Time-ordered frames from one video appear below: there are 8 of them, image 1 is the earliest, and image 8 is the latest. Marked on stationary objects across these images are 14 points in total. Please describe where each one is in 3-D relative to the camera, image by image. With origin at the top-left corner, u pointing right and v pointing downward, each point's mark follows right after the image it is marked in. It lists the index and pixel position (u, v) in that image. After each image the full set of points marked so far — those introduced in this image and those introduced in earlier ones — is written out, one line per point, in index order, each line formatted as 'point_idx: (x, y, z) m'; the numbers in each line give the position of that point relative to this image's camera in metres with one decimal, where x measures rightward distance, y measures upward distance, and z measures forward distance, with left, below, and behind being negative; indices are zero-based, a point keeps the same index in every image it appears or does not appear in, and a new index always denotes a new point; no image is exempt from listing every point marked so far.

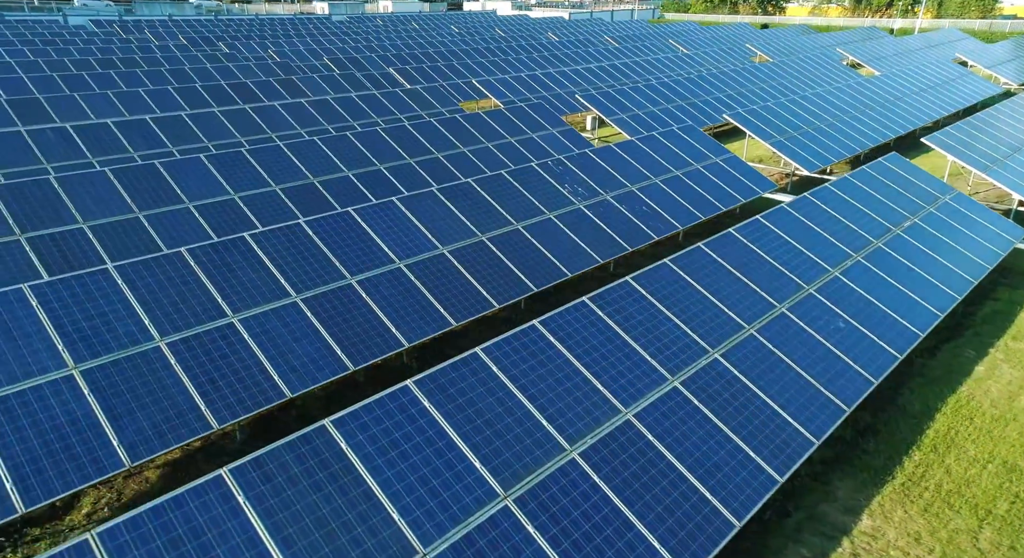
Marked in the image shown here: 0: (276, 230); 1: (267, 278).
0: (-4.5, +1.0, +12.1) m
1: (-4.2, 0.0, +11.0) m
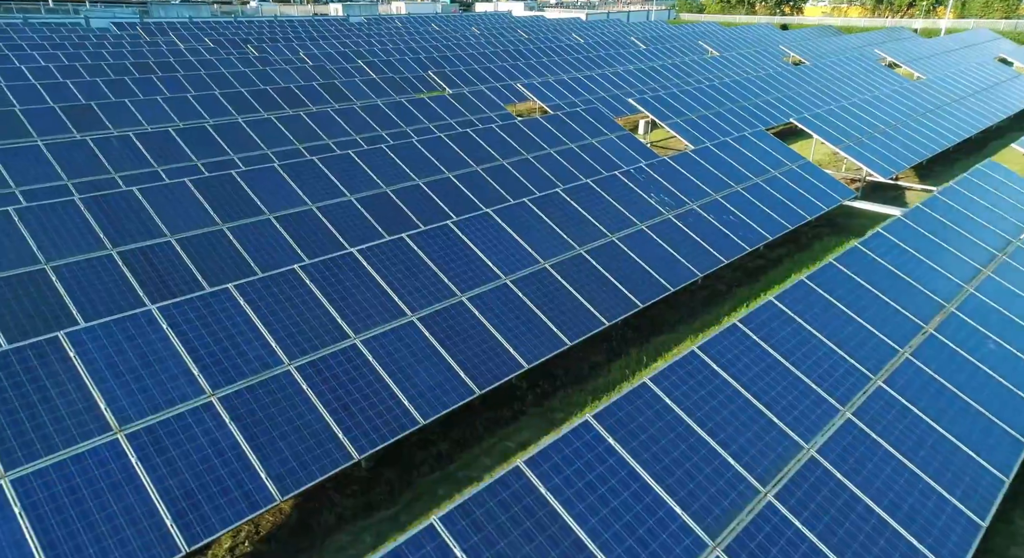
0: (-2.4, +0.6, +11.8) m
1: (-2.2, -0.3, +10.7) m
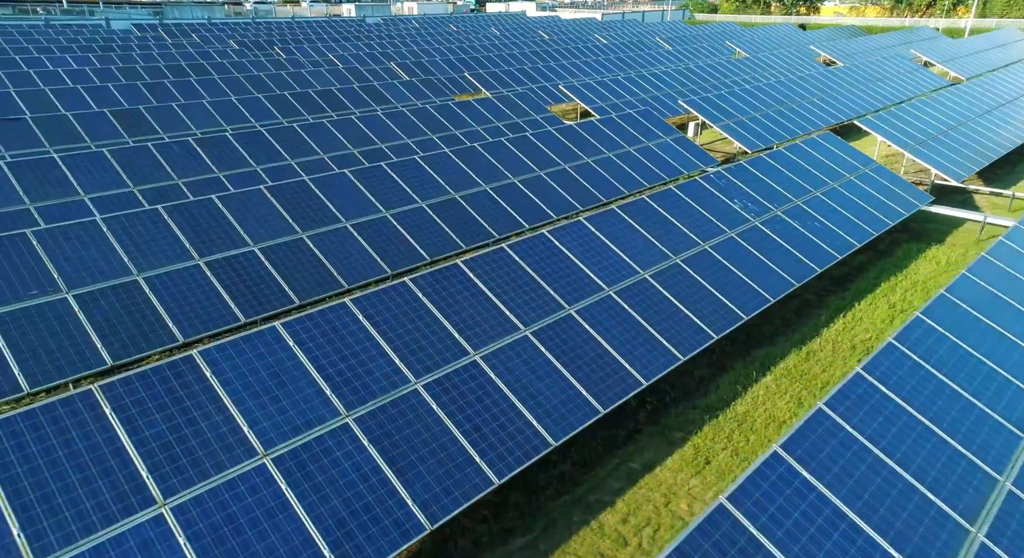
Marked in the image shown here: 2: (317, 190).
0: (-0.5, +0.4, +11.4) m
1: (-0.3, -0.5, +10.4) m
2: (-5.1, +2.3, +16.6) m
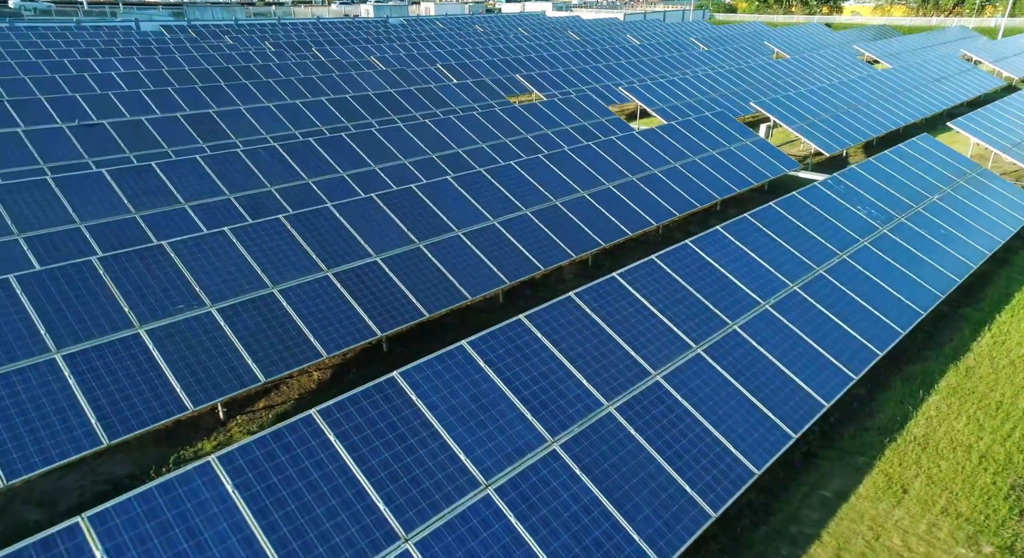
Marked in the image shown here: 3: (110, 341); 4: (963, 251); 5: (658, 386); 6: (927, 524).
0: (+2.2, +0.2, +11.0) m
1: (+2.3, -0.7, +10.0) m
2: (-2.3, +2.1, +16.3) m
3: (-6.4, -1.0, +10.1) m
4: (+10.7, +0.6, +15.1) m
5: (+2.0, -1.5, +8.9) m
6: (+5.4, -3.2, +8.4) m
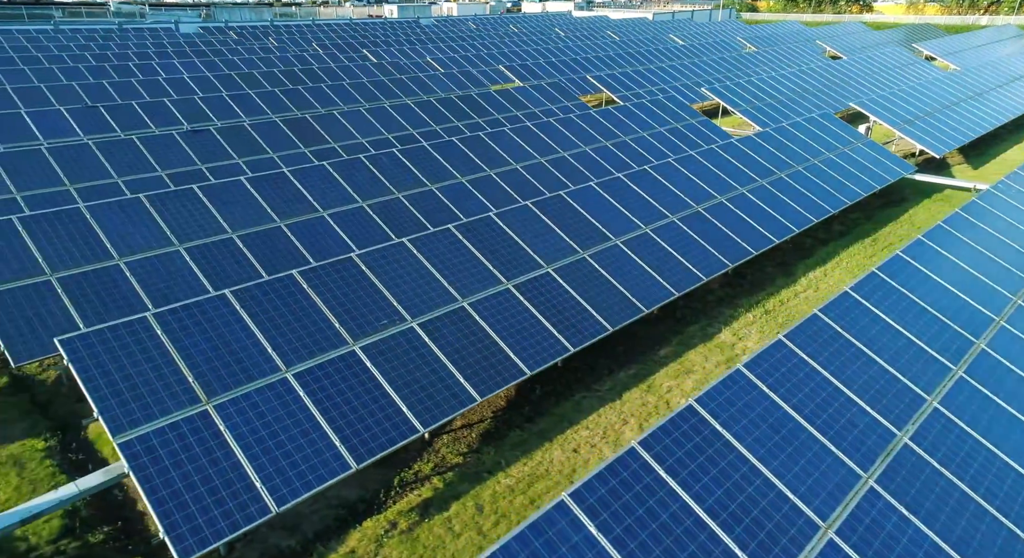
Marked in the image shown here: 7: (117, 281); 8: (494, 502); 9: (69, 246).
0: (+5.8, -0.1, +10.5) m
1: (+5.9, -1.0, +9.4) m
2: (+1.4, +1.8, +15.8) m
3: (-2.8, -1.2, +9.8) m
4: (+14.5, +0.3, +14.3) m
5: (+5.6, -1.8, +8.3) m
6: (+9.0, -3.5, +7.7) m
7: (-7.9, -0.1, +12.9) m
8: (-0.3, -3.2, +9.2) m
9: (-9.2, +0.7, +13.2) m
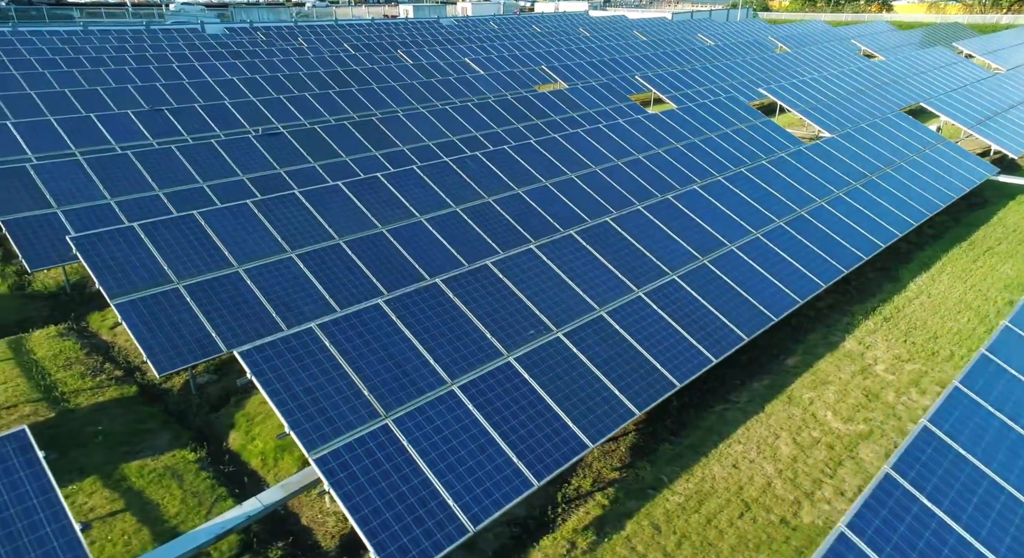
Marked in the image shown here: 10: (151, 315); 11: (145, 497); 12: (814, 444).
0: (+8.3, -0.3, +10.0) m
1: (+8.4, -1.2, +9.0) m
2: (+4.0, +1.7, +15.5) m
3: (-0.3, -1.4, +9.6) m
4: (+17.0, +0.1, +13.7) m
5: (+8.0, -1.9, +7.9) m
6: (+11.4, -3.7, +7.2) m
7: (-5.4, -0.3, +12.7) m
8: (+2.2, -3.4, +8.9) m
9: (-6.6, +0.5, +13.0) m
10: (-6.6, -0.7, +11.6) m
11: (-5.3, -3.2, +9.3) m
12: (+5.0, -2.7, +10.4) m
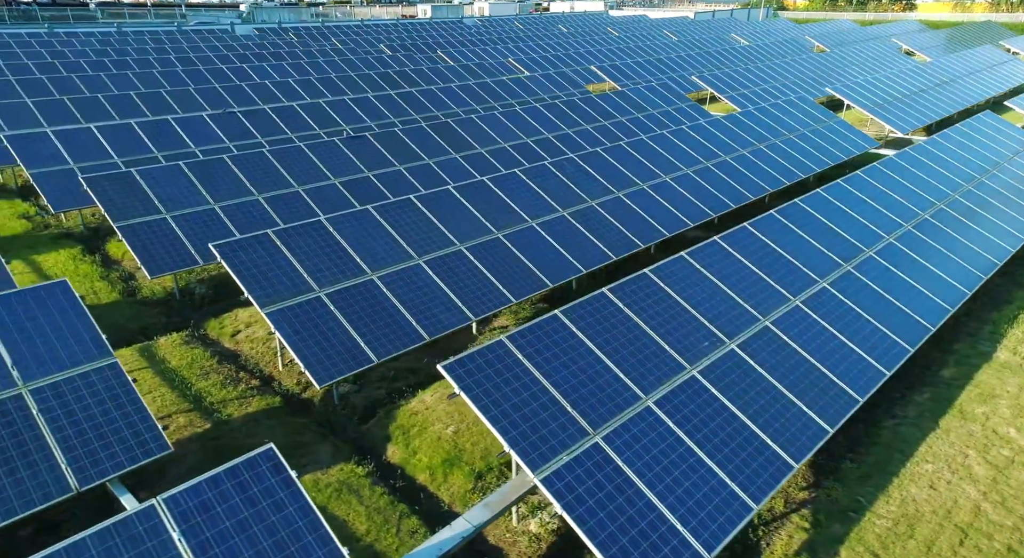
0: (+11.0, -0.4, +9.4) m
1: (+11.1, -1.4, +8.4) m
2: (+6.9, +1.5, +15.0) m
3: (+2.5, -1.5, +9.1) m
4: (+19.9, -0.1, +12.9) m
5: (+10.7, -2.1, +7.3) m
6: (+14.1, -3.9, +6.5) m
7: (-2.5, -0.4, +12.4) m
8: (+4.9, -3.6, +8.4) m
9: (-3.8, +0.4, +12.8) m
10: (-3.8, -0.8, +11.4) m
11: (-2.6, -3.3, +9.0) m
12: (+7.8, -2.9, +9.9) m
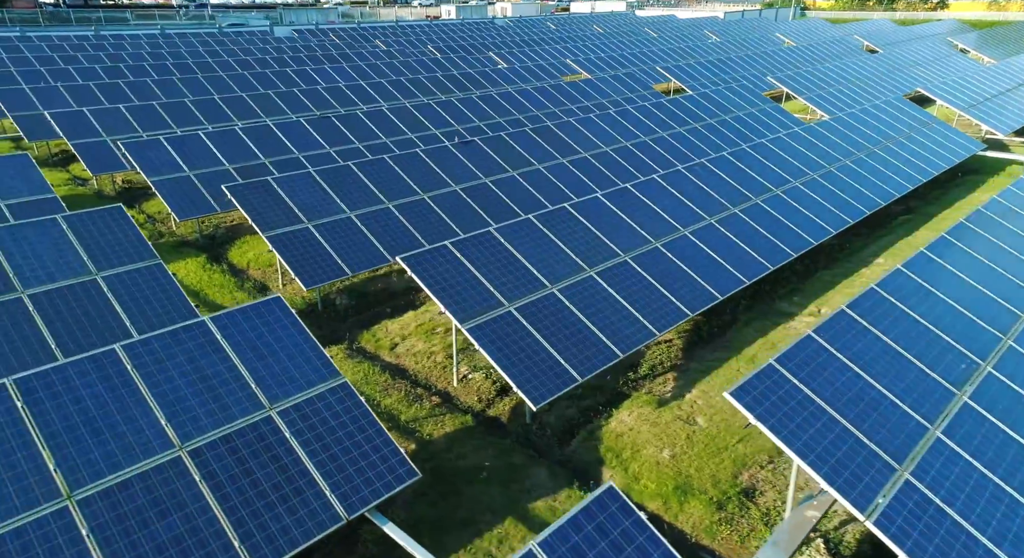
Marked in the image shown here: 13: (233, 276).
0: (+14.6, -0.7, +8.5) m
1: (+14.6, -1.6, +7.4) m
2: (+10.7, +1.2, +14.2) m
3: (+6.0, -1.8, +8.5) m
4: (+23.5, -0.4, +11.7) m
5: (+14.2, -2.4, +6.4) m
6: (+17.5, -4.2, +5.5) m
7: (+1.1, -0.7, +11.9) m
8: (+8.5, -3.8, +7.7) m
9: (-0.1, +0.1, +12.3) m
10: (-0.2, -1.1, +10.9) m
11: (+1.0, -3.6, +8.5) m
12: (+11.3, -3.2, +9.1) m
13: (-7.8, +0.1, +17.8) m
